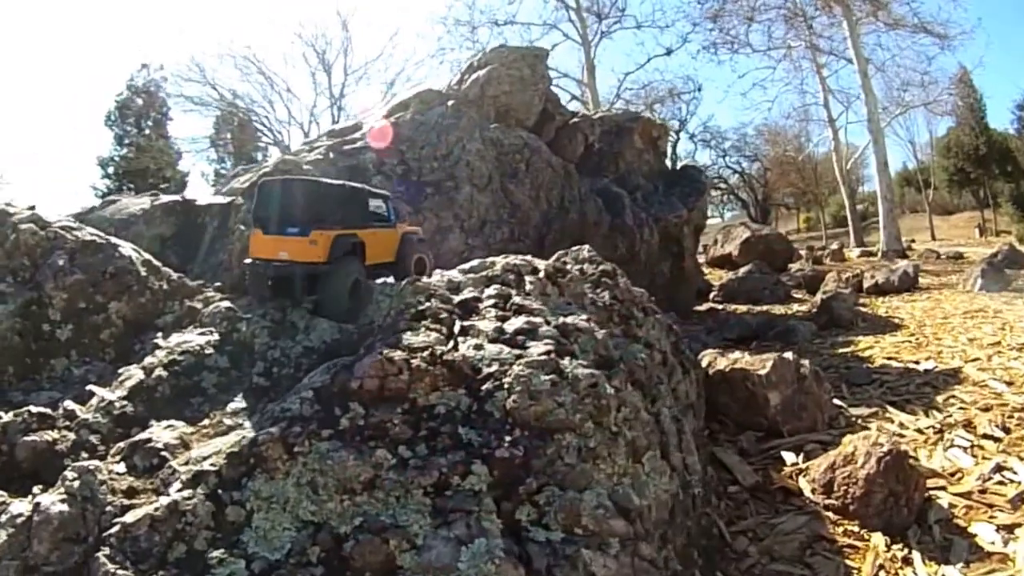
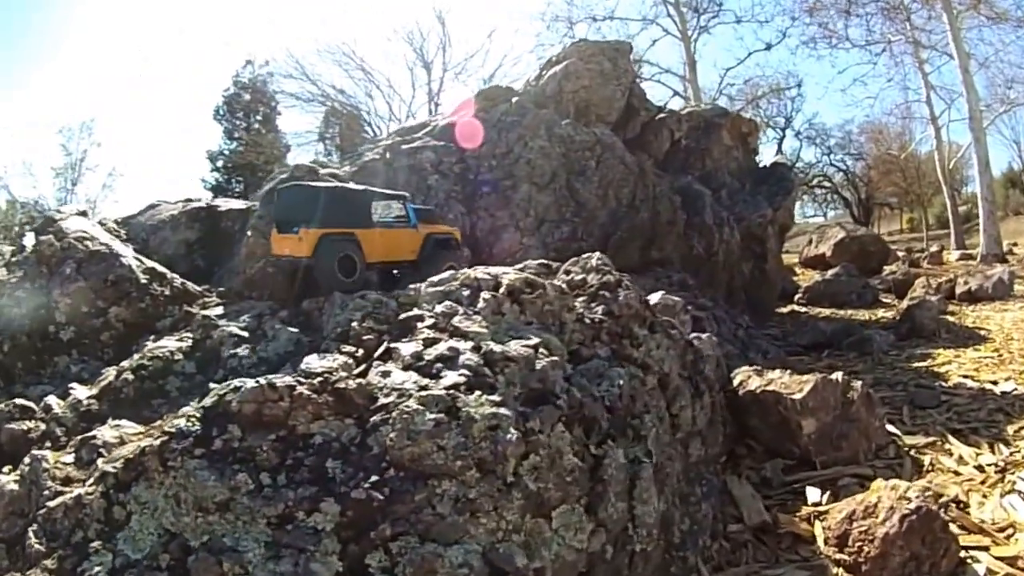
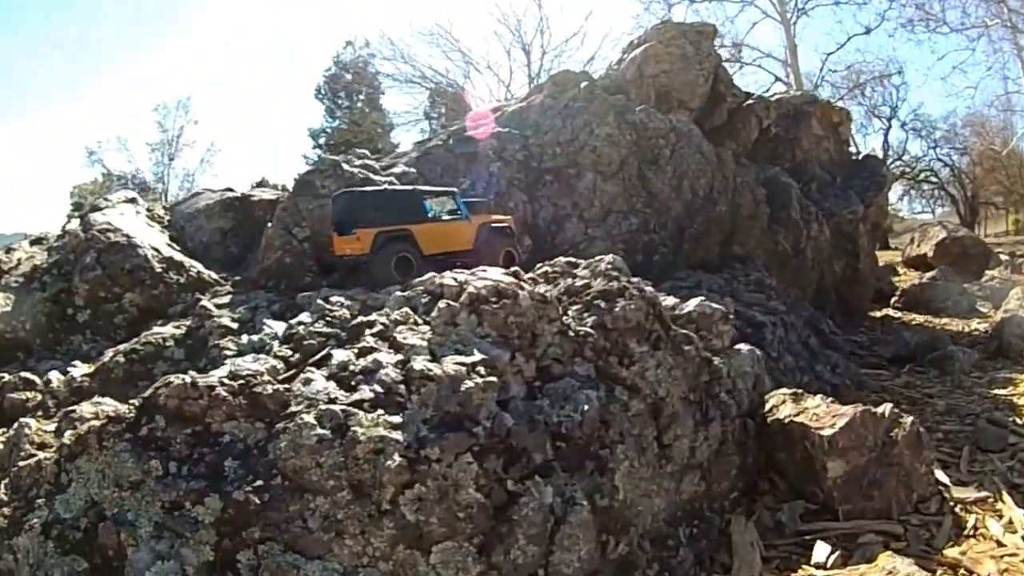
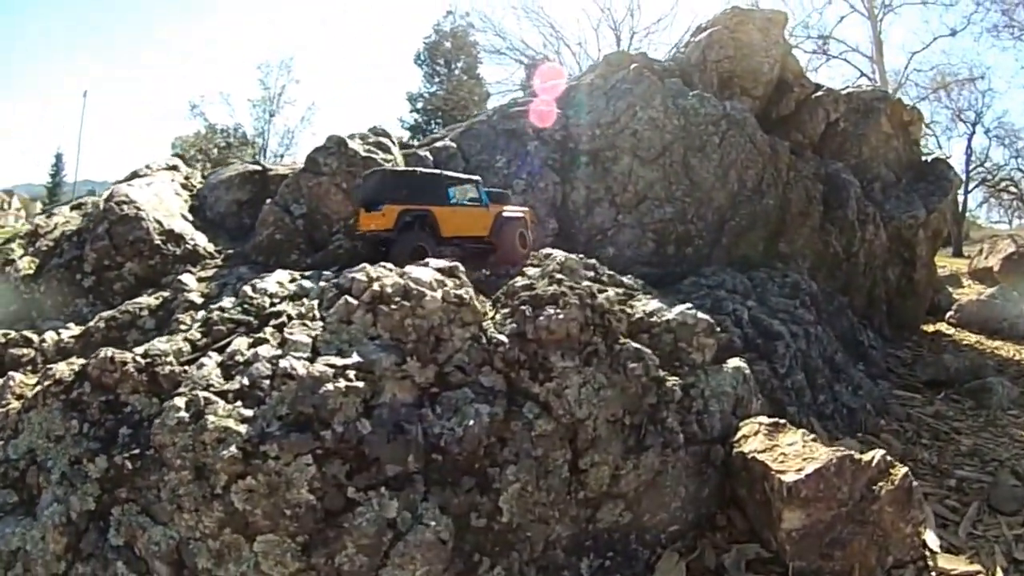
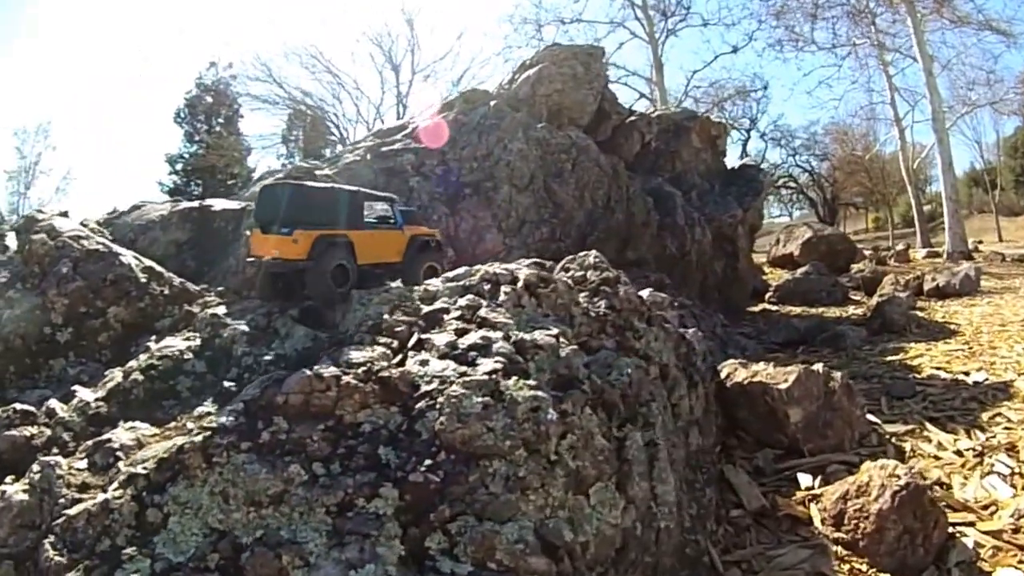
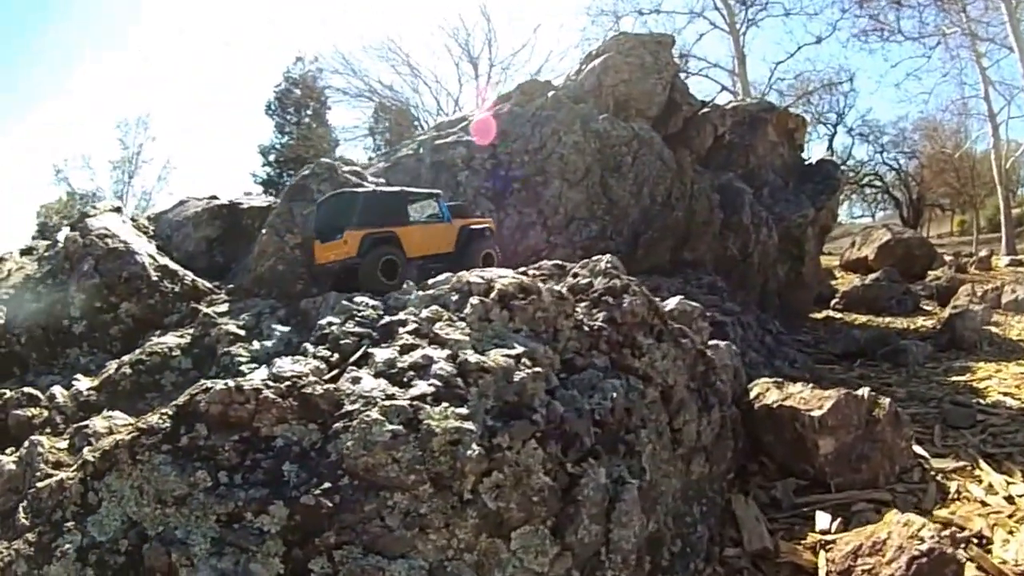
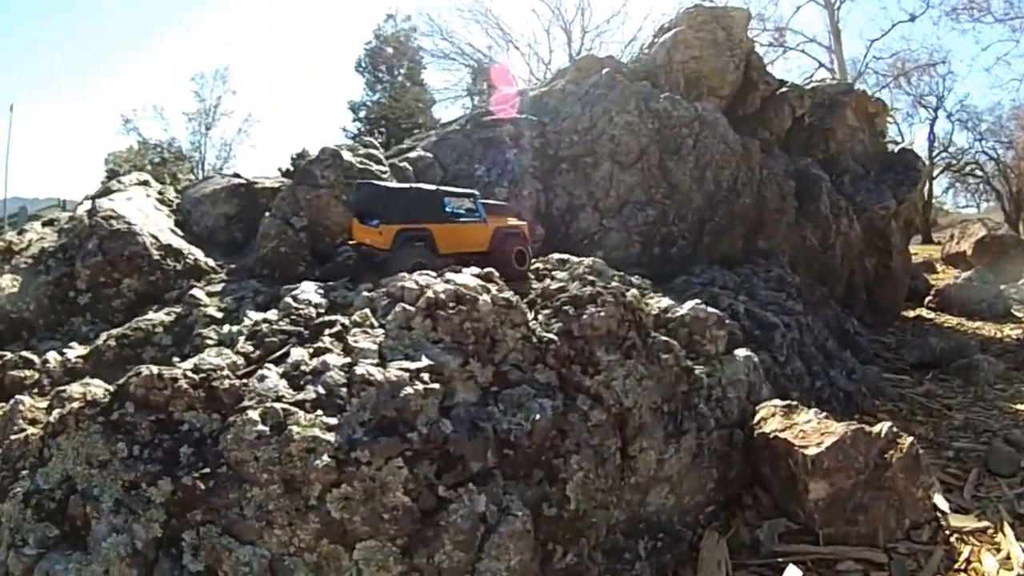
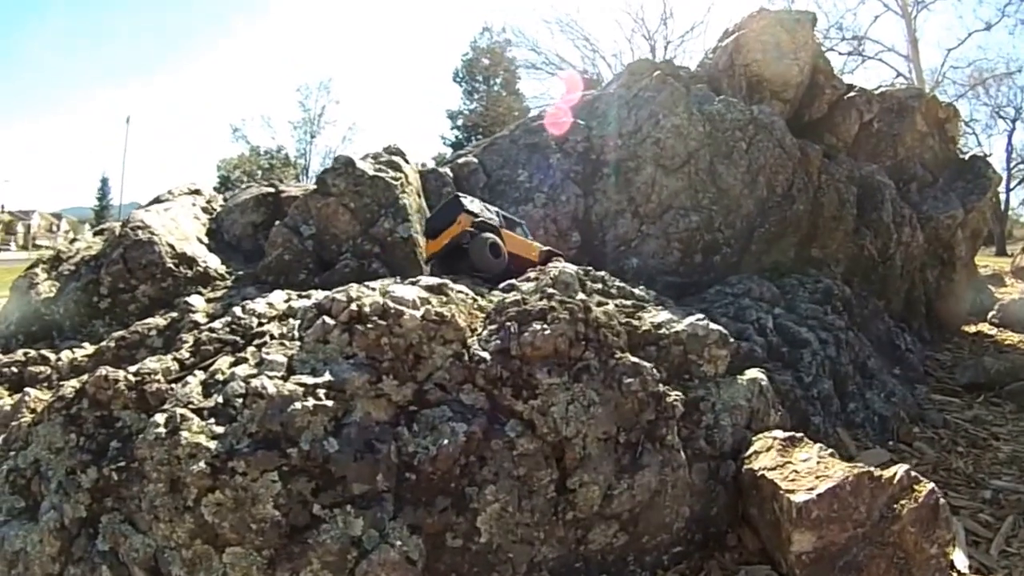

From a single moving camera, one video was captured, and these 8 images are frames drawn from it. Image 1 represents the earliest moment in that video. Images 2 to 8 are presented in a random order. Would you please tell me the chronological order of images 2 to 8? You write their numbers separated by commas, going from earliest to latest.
5, 2, 6, 3, 7, 4, 8
